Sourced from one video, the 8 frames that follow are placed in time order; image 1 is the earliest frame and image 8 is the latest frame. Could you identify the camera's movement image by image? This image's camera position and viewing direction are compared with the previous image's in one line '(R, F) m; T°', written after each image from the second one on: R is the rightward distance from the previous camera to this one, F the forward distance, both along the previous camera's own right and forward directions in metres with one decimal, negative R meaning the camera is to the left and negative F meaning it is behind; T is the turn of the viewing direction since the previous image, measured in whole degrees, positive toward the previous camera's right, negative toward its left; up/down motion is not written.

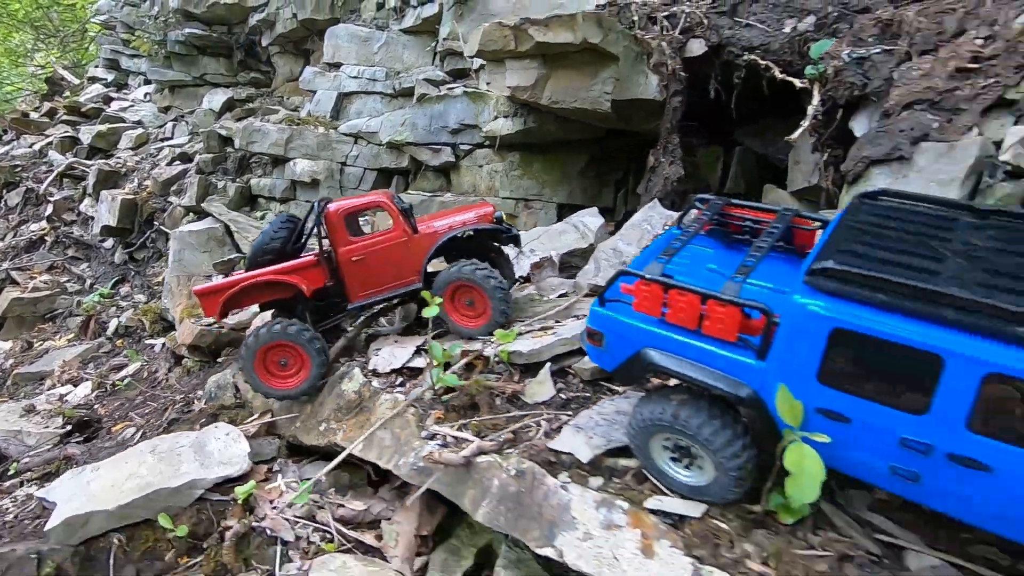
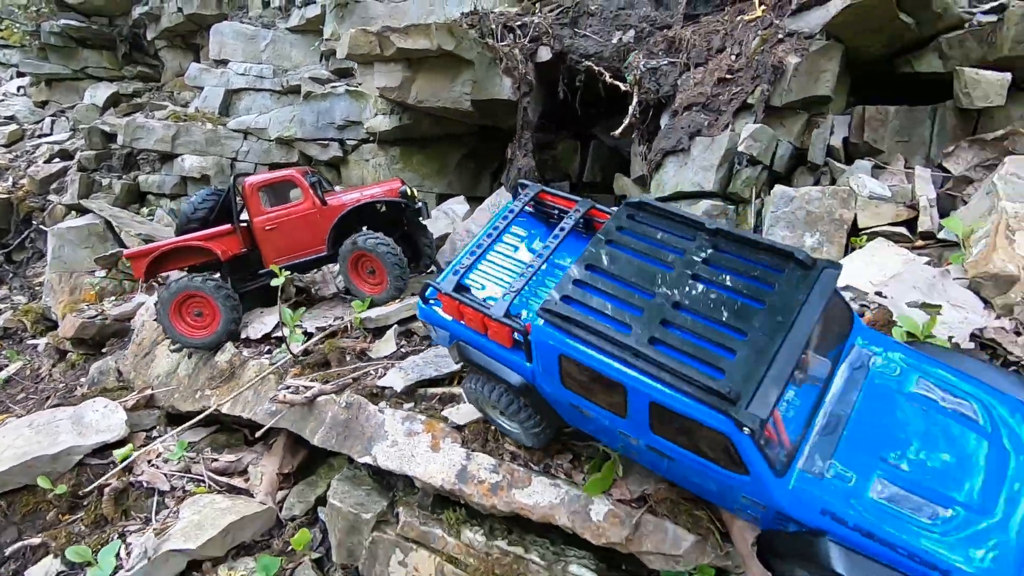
(+0.7, -0.9) m; +7°
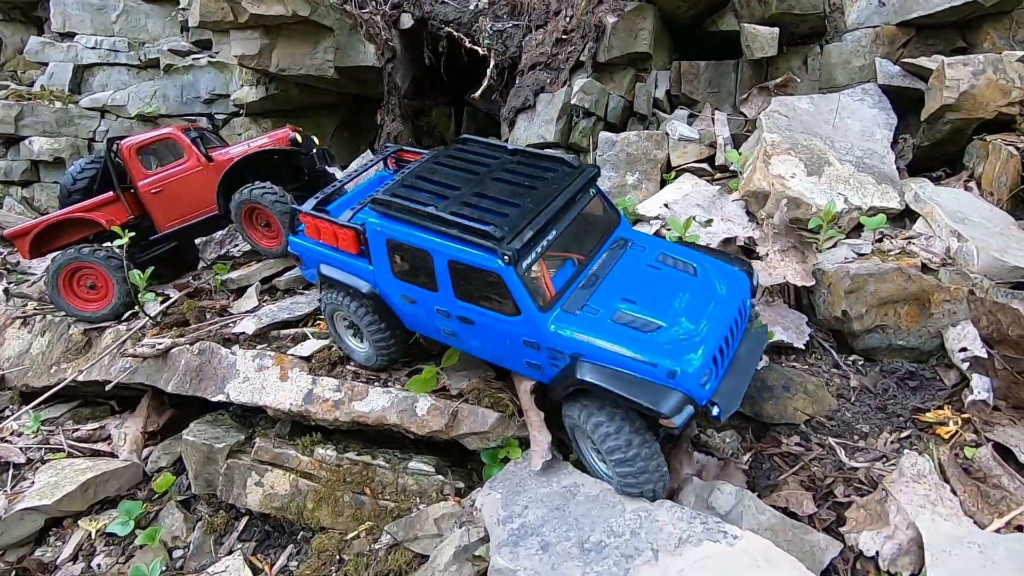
(+0.6, -0.4) m; +8°
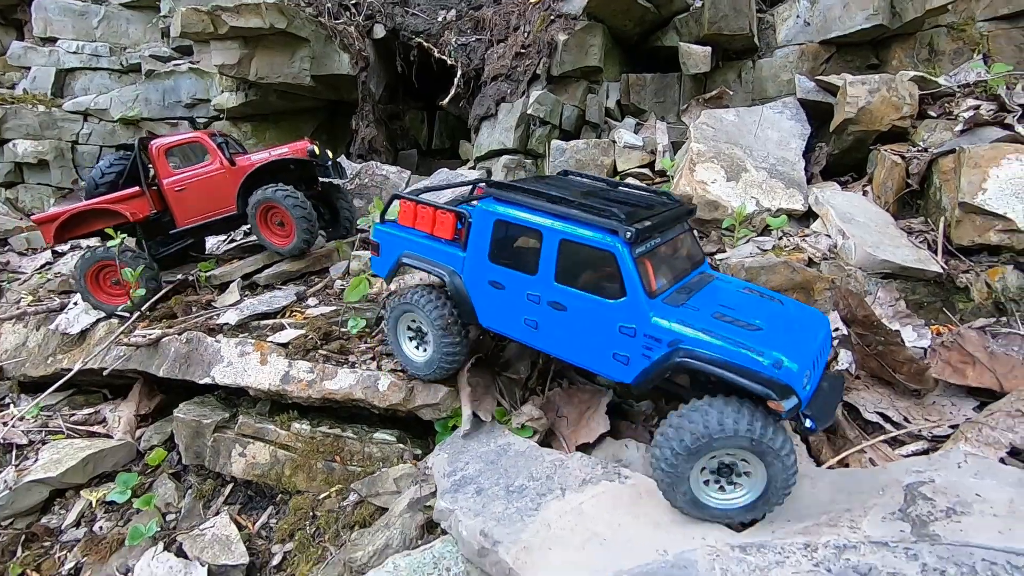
(+0.3, -0.5) m; +1°
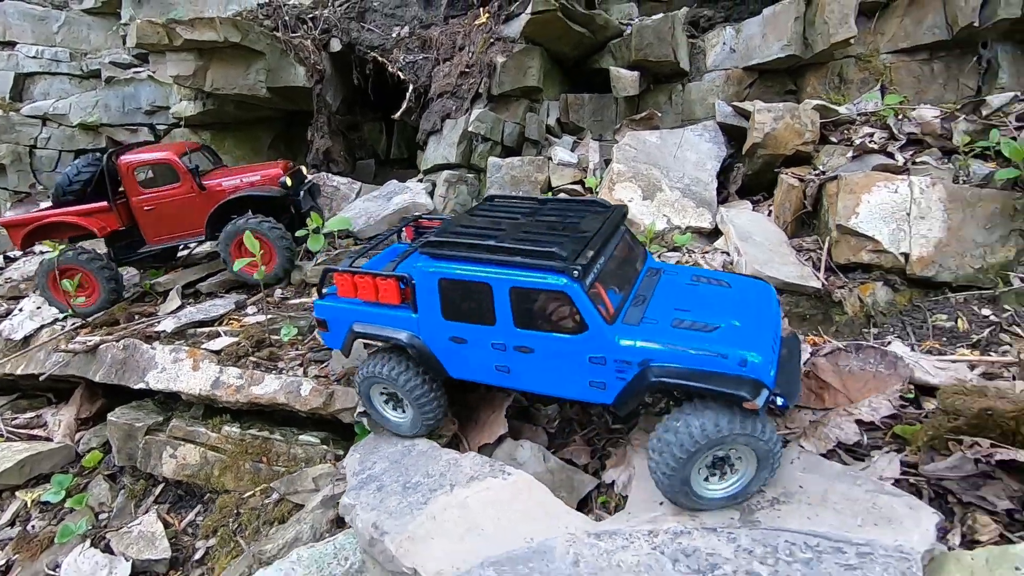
(+0.5, -0.3) m; +2°
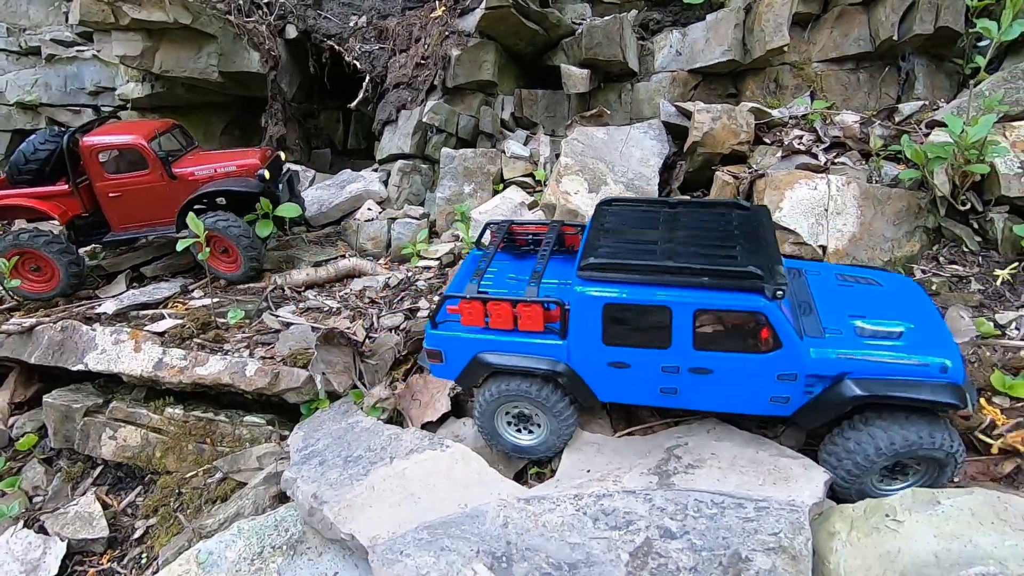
(+0.1, -0.2) m; +4°
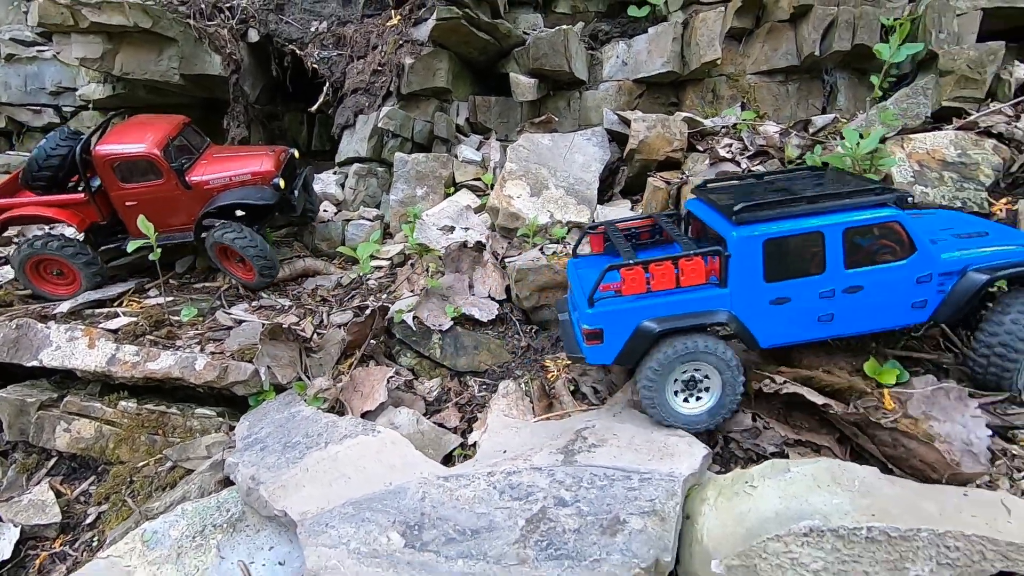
(+0.4, -0.3) m; +2°
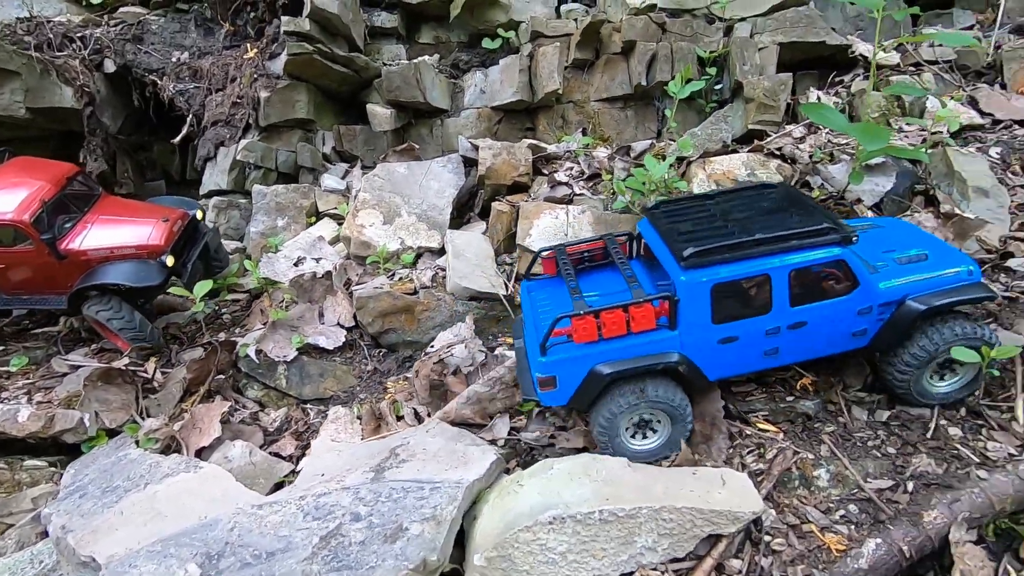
(+0.8, -0.4) m; +7°
